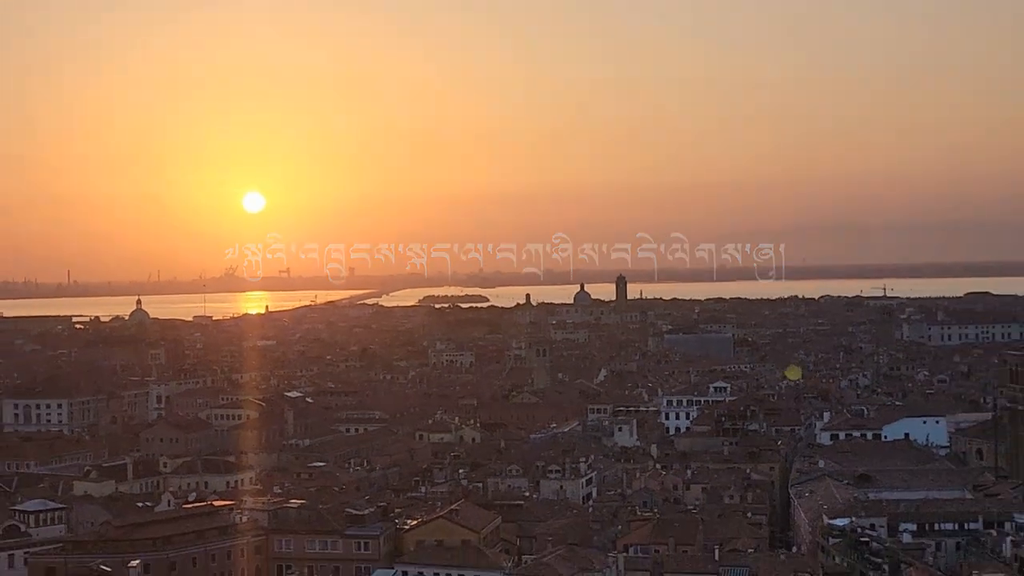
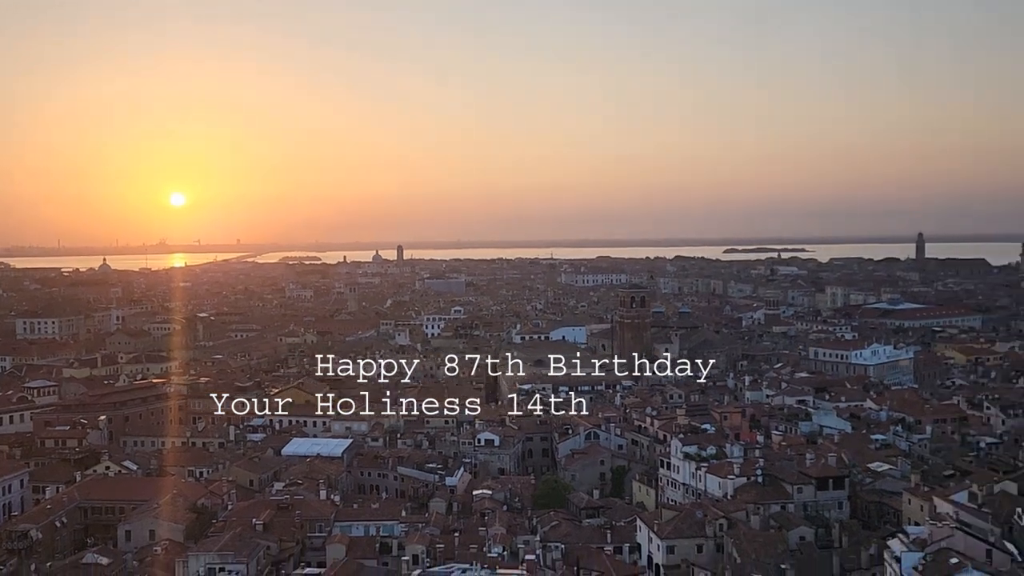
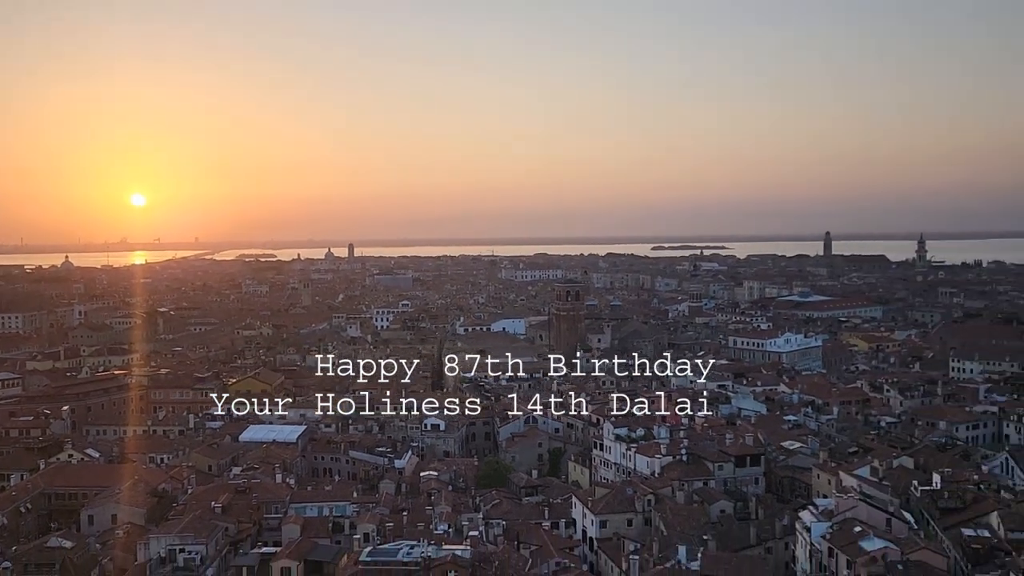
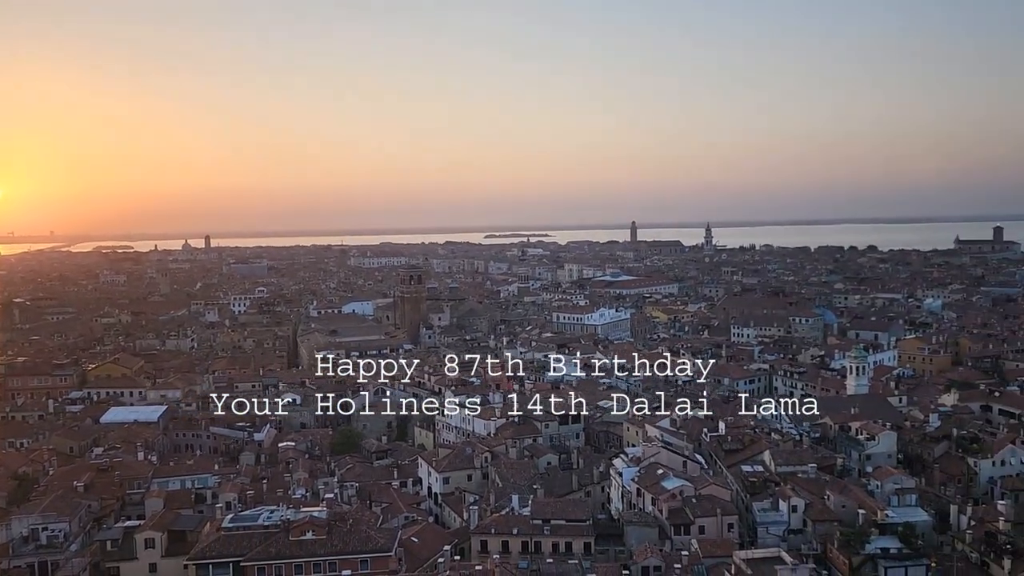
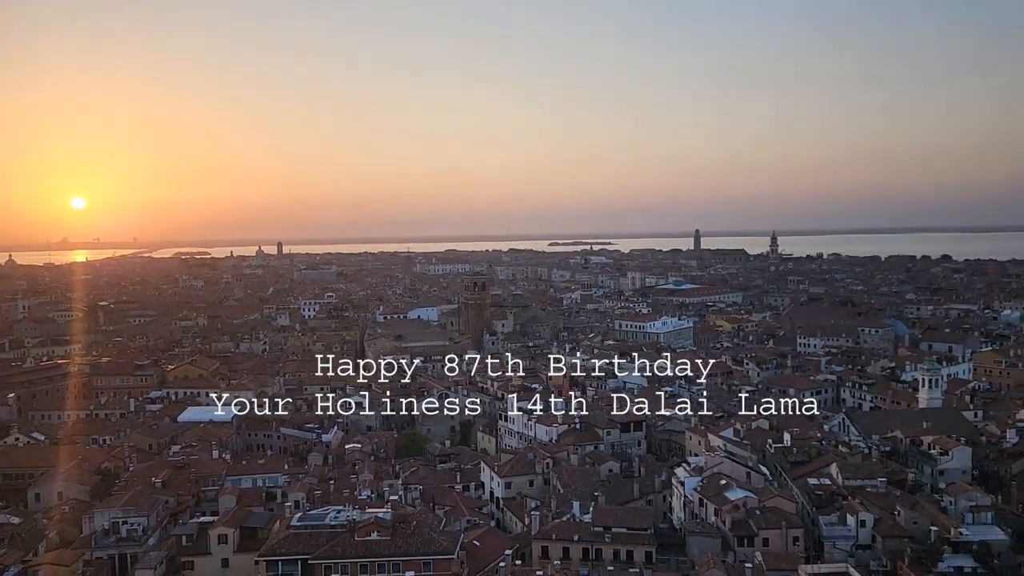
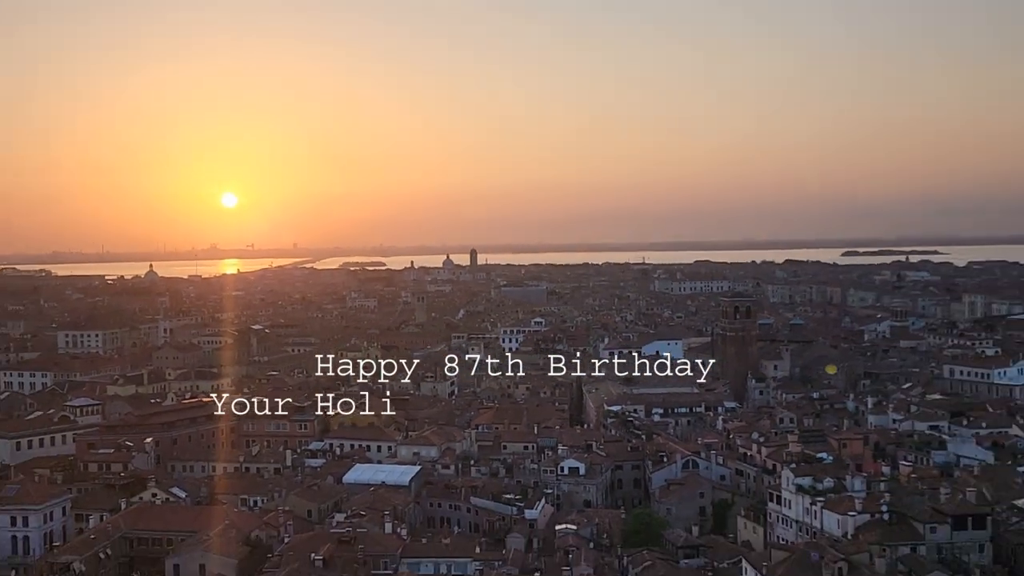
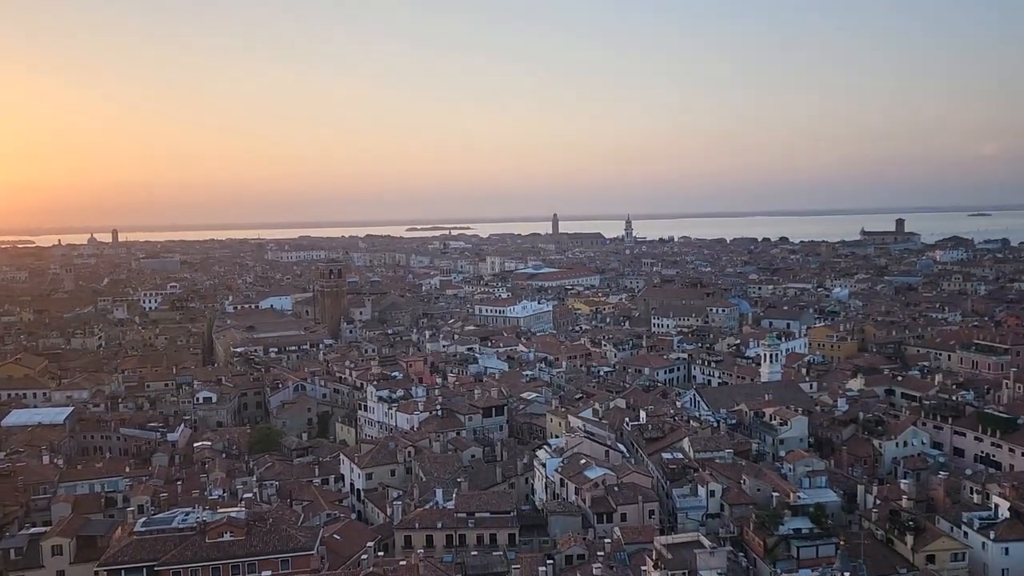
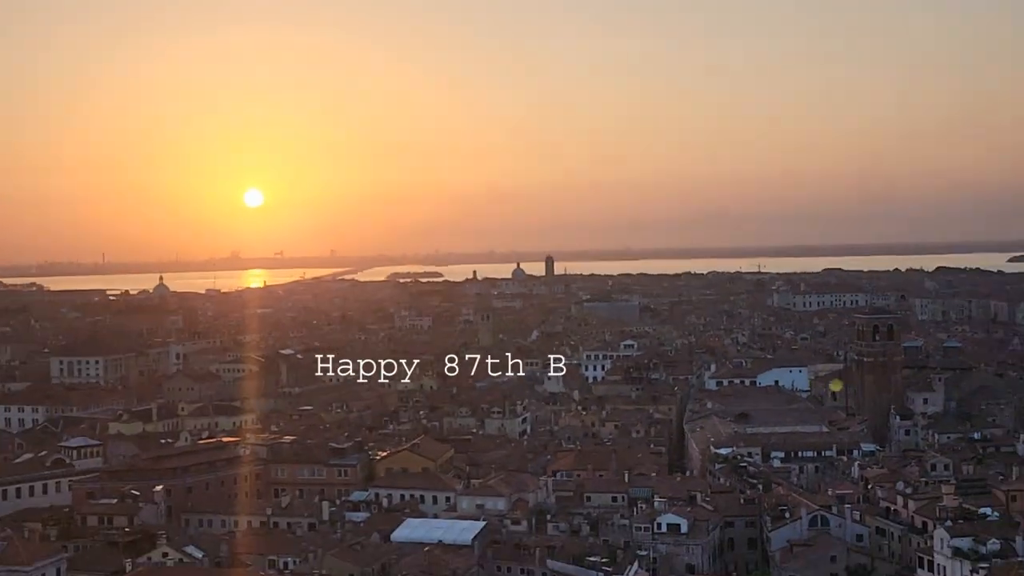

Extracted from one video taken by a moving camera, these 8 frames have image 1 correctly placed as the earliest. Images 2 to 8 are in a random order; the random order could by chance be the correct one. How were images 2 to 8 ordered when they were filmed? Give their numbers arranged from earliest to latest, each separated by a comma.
8, 6, 2, 3, 5, 4, 7
